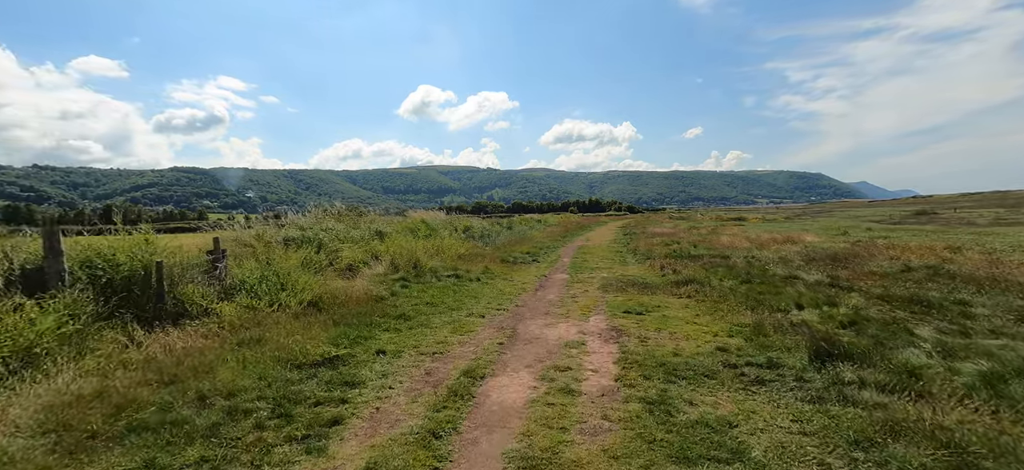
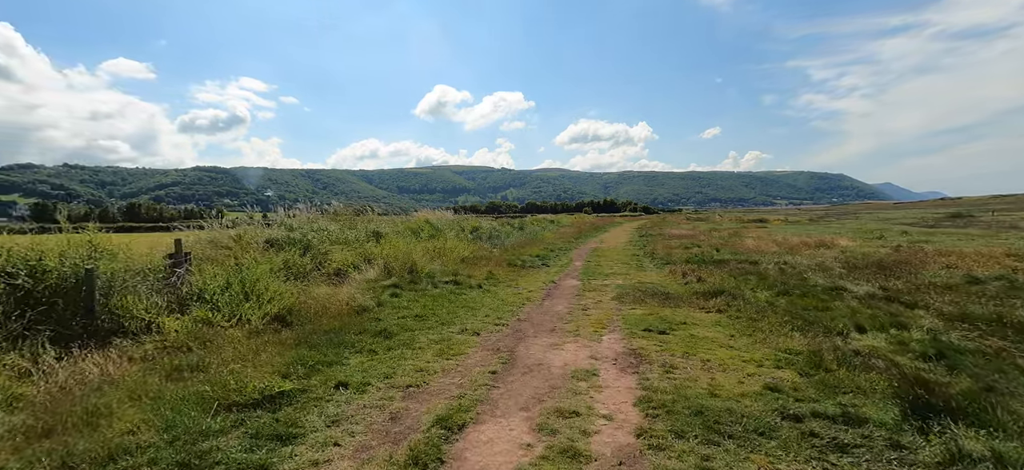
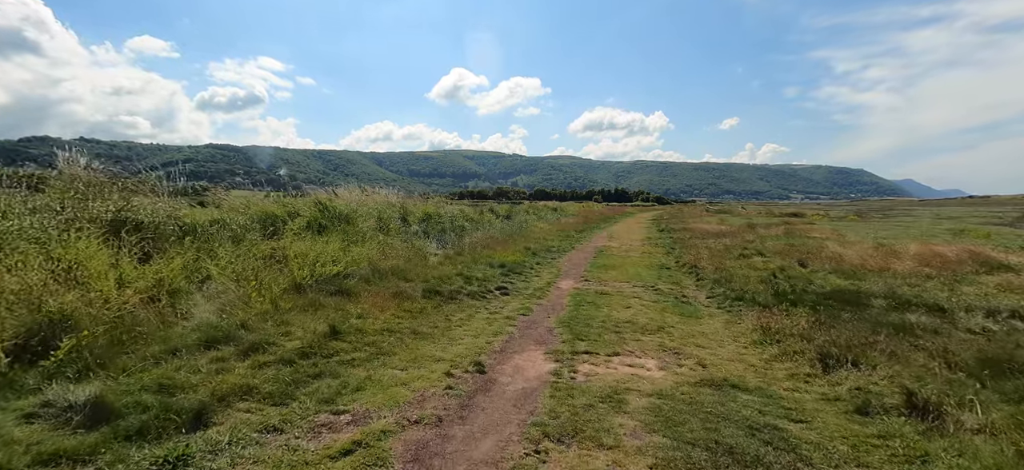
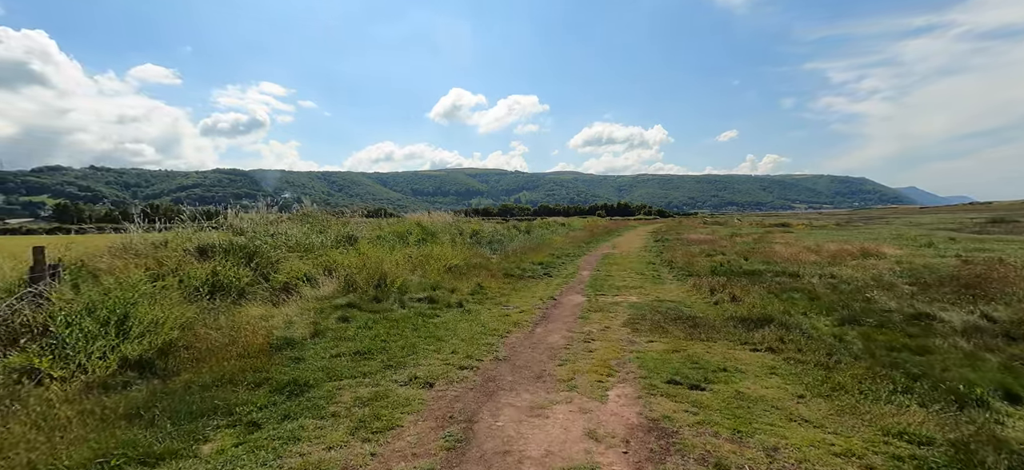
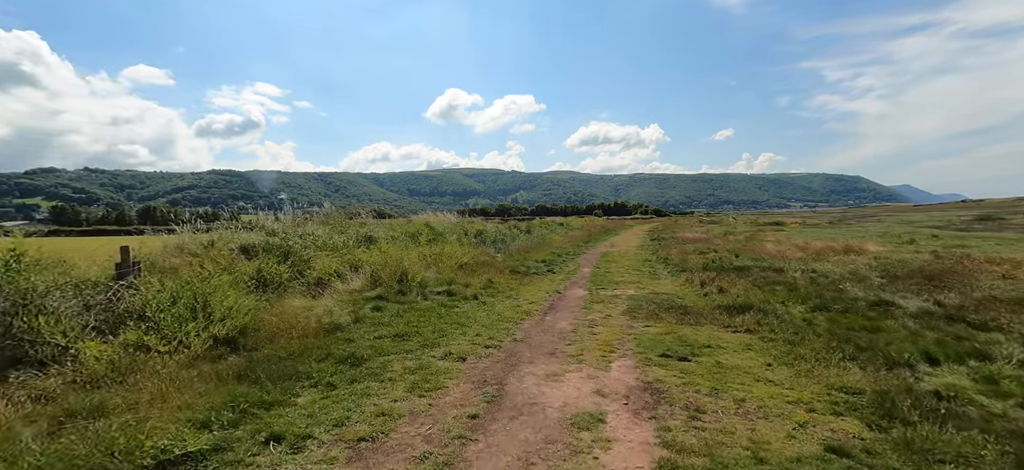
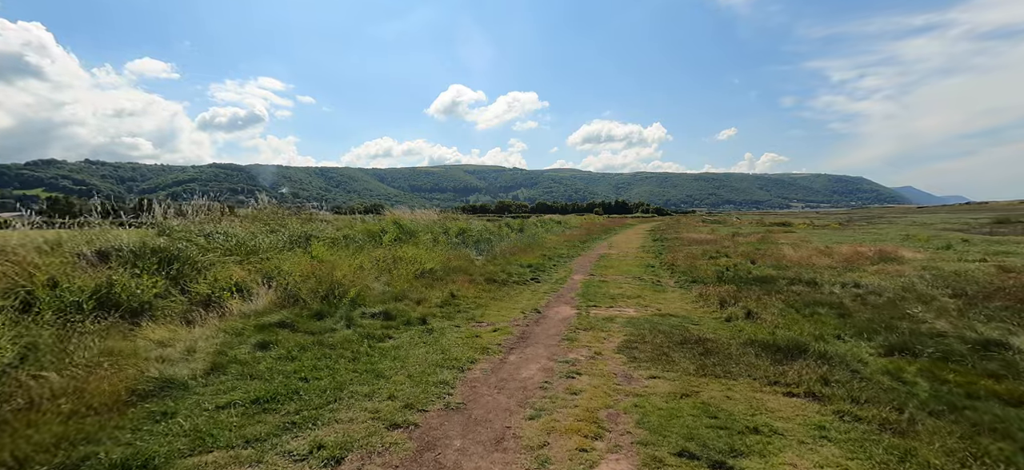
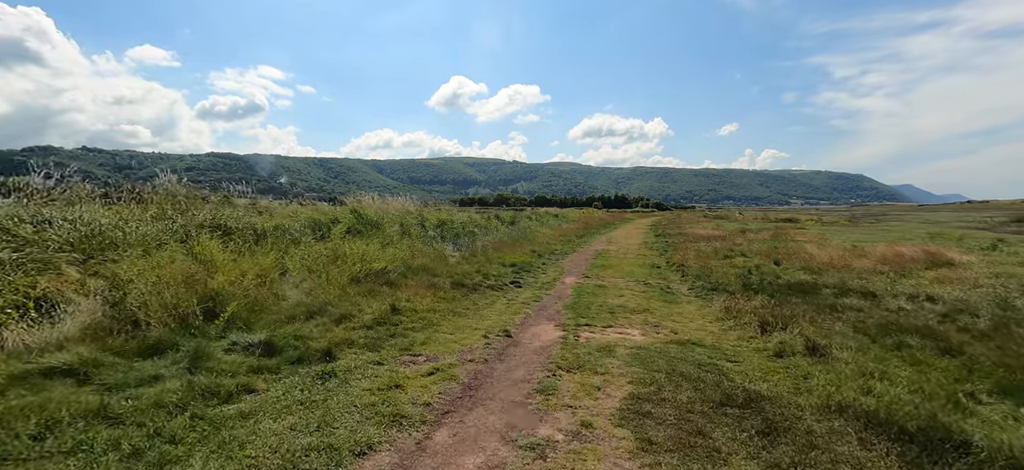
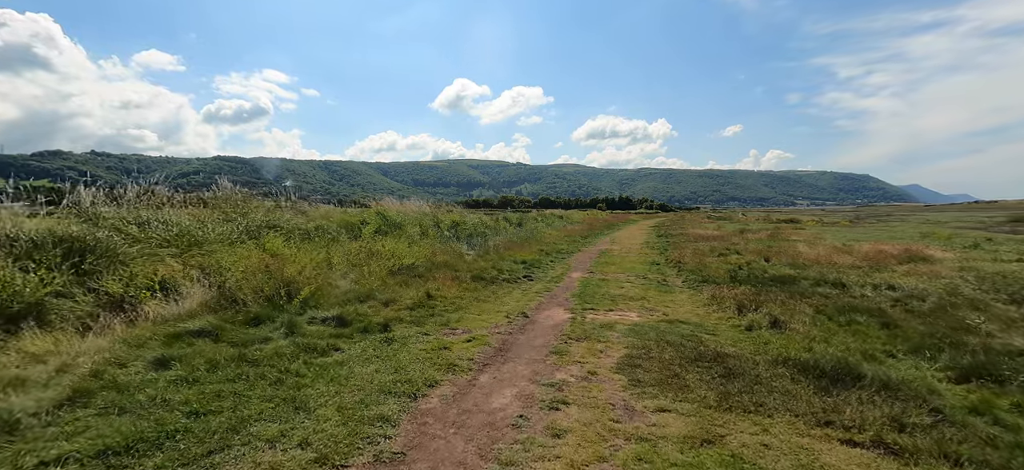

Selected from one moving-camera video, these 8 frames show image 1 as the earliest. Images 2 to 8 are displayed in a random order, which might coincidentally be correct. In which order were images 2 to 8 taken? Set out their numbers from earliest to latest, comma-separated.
2, 5, 4, 6, 8, 7, 3
